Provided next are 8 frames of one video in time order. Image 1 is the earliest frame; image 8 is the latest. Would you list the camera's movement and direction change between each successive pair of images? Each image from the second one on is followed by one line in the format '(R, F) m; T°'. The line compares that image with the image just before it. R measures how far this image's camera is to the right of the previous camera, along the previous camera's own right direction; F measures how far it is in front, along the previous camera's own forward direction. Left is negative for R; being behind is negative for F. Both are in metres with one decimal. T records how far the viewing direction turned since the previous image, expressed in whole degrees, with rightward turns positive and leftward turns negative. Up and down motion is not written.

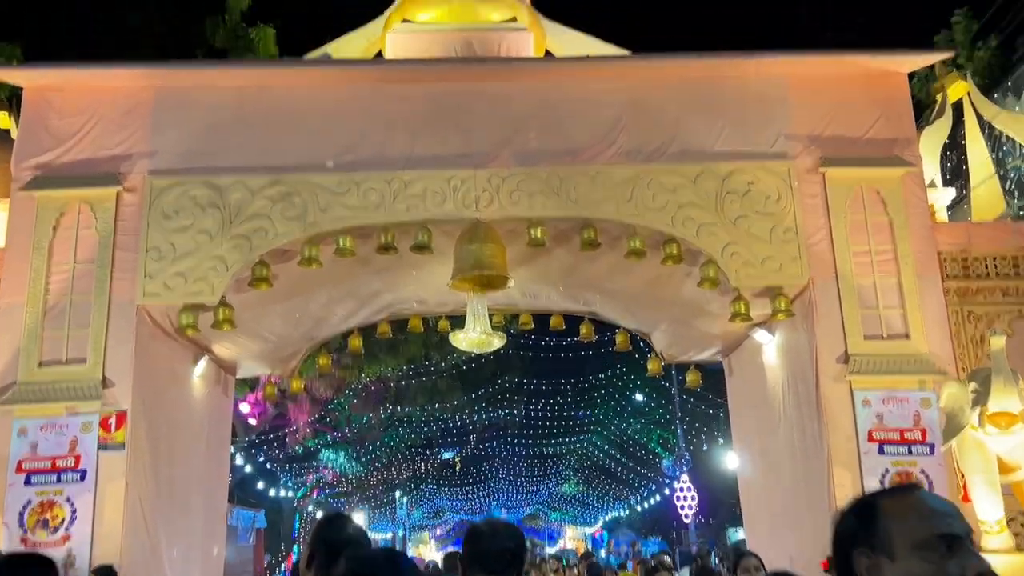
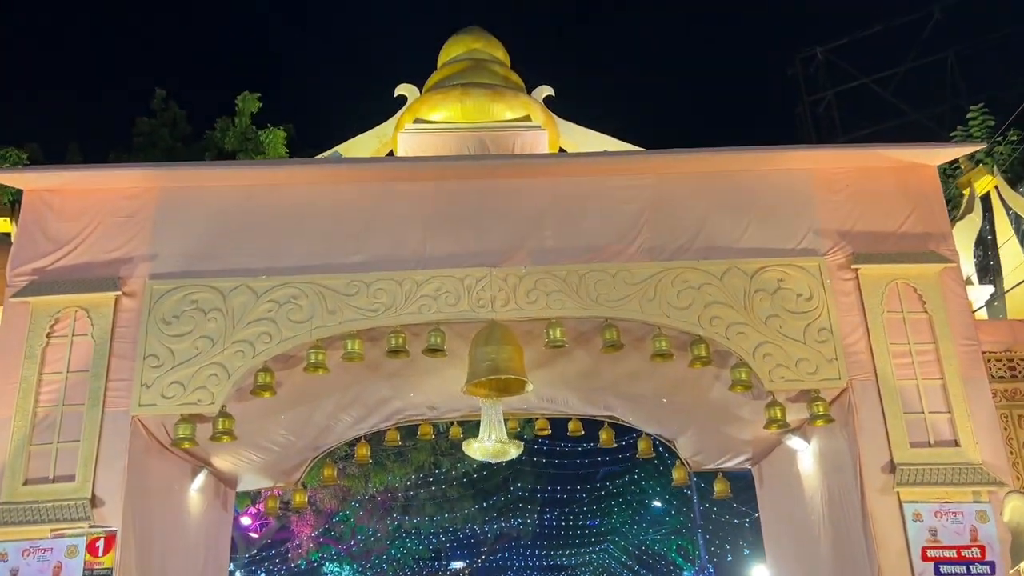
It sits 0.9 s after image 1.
(-0.1, +0.4) m; 0°
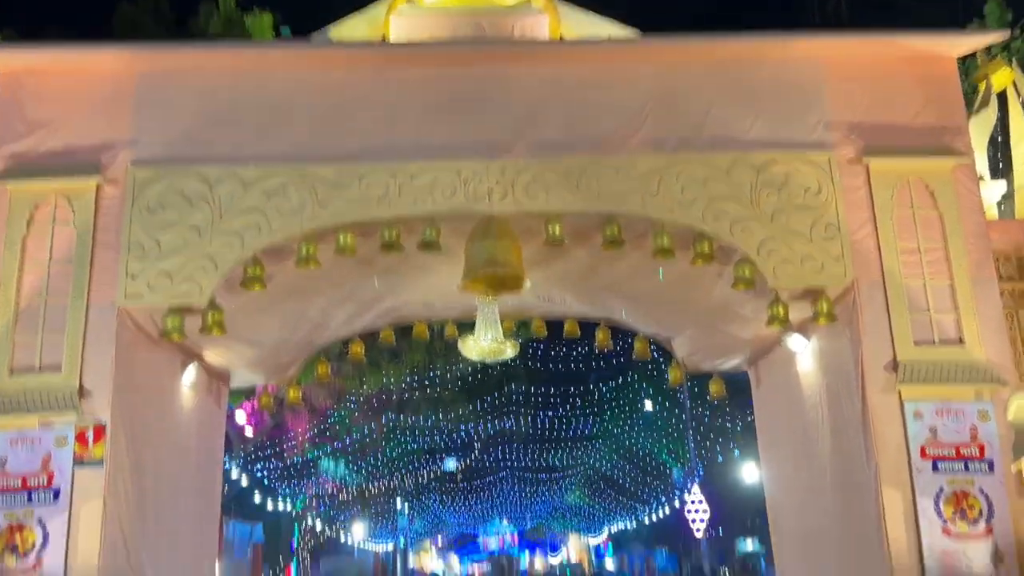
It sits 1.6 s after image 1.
(0.0, +0.2) m; 0°
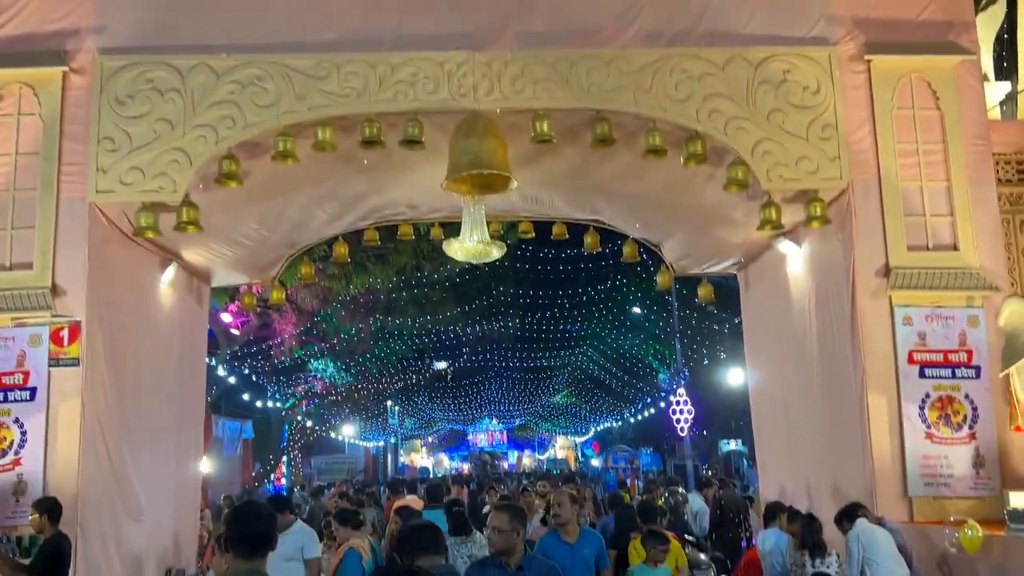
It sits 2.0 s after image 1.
(0.0, +0.2) m; +1°
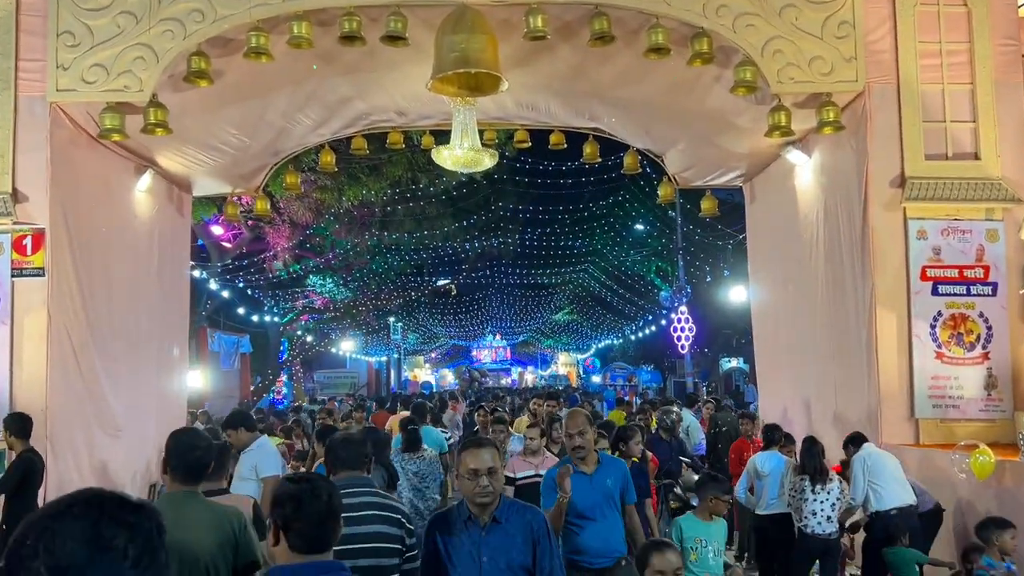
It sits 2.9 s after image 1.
(+0.1, +0.3) m; 0°
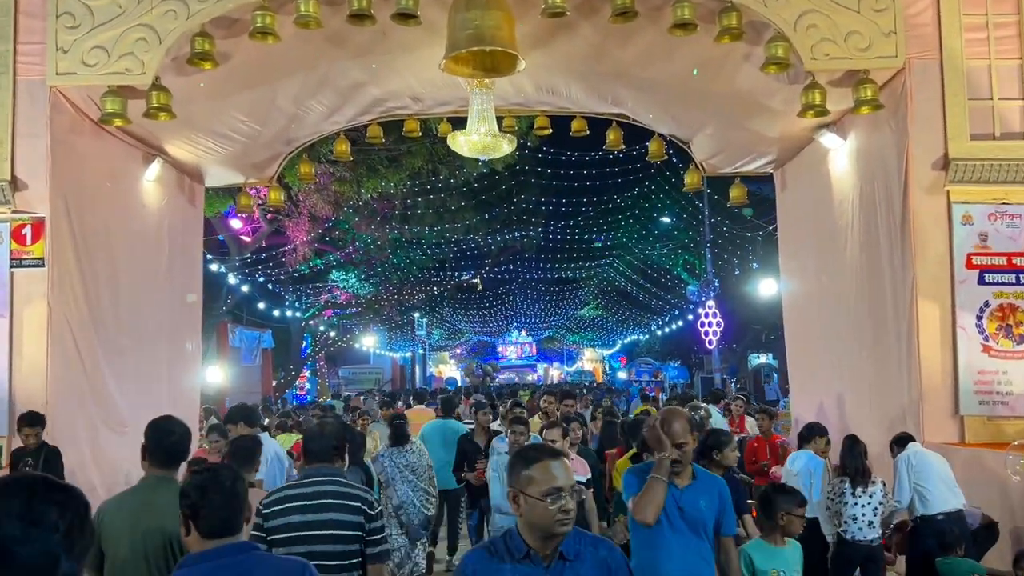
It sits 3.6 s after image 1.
(+0.1, +0.3) m; -2°
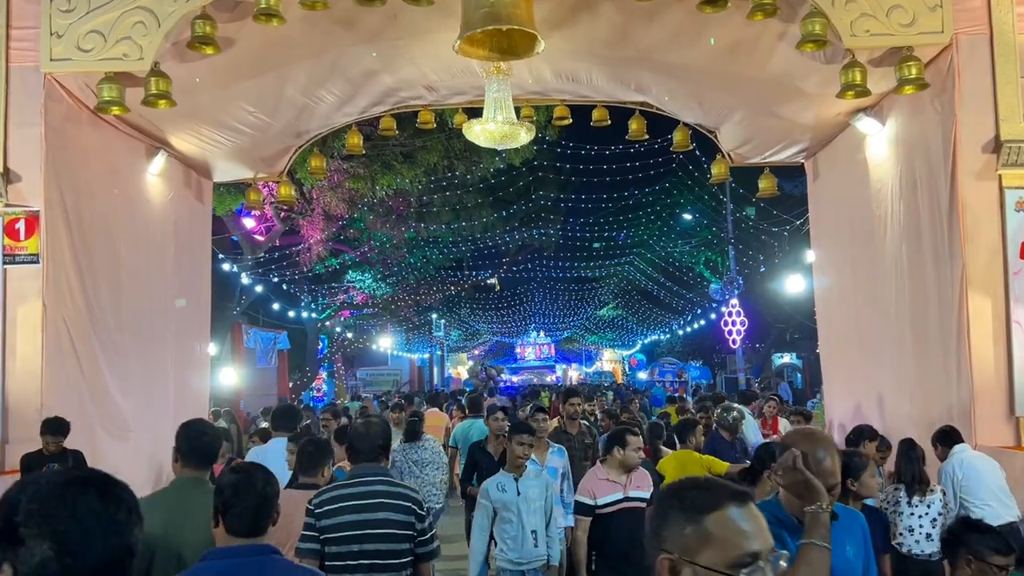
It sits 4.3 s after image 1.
(0.0, +0.3) m; -1°
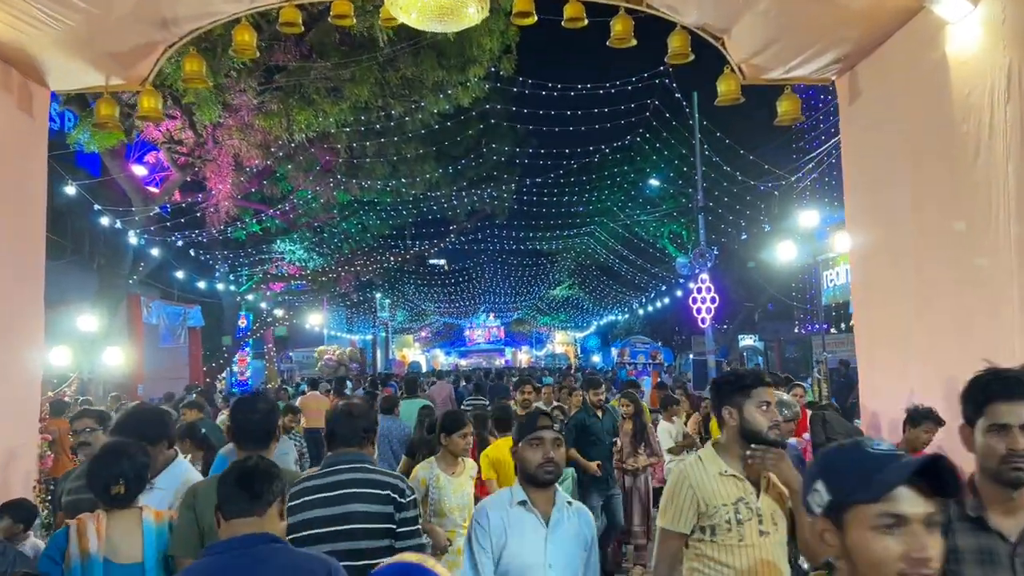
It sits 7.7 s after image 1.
(0.0, +2.0) m; +3°
